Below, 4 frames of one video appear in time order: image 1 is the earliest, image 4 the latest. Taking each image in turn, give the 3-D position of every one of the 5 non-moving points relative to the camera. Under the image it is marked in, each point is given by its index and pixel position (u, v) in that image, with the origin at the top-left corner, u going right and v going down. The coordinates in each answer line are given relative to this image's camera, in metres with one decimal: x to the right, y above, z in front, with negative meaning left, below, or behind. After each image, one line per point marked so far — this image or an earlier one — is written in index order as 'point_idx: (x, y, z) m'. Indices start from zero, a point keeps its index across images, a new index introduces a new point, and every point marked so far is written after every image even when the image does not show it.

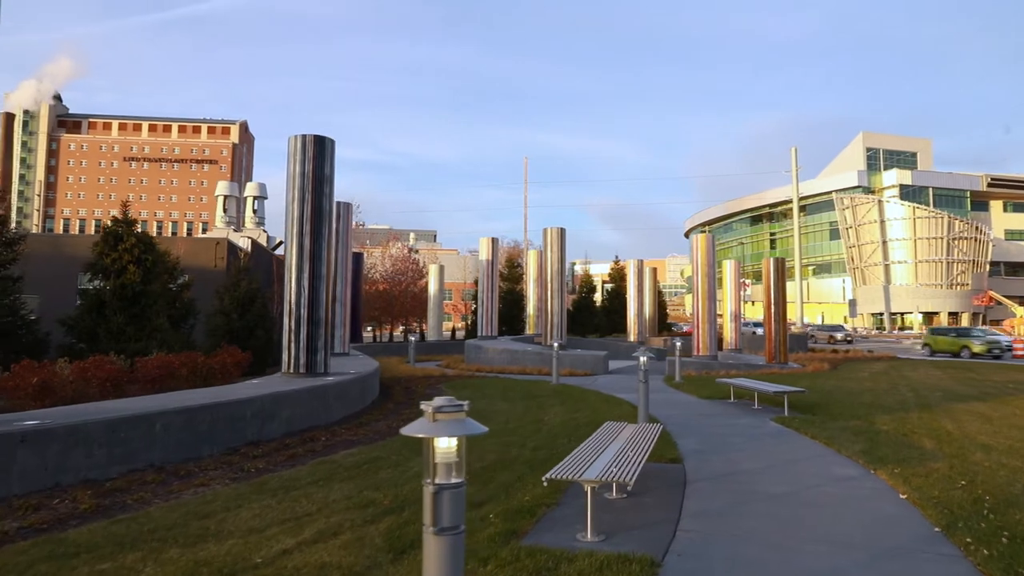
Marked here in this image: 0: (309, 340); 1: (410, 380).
0: (-3.5, -0.9, +12.5) m
1: (-2.8, -2.5, +19.9) m
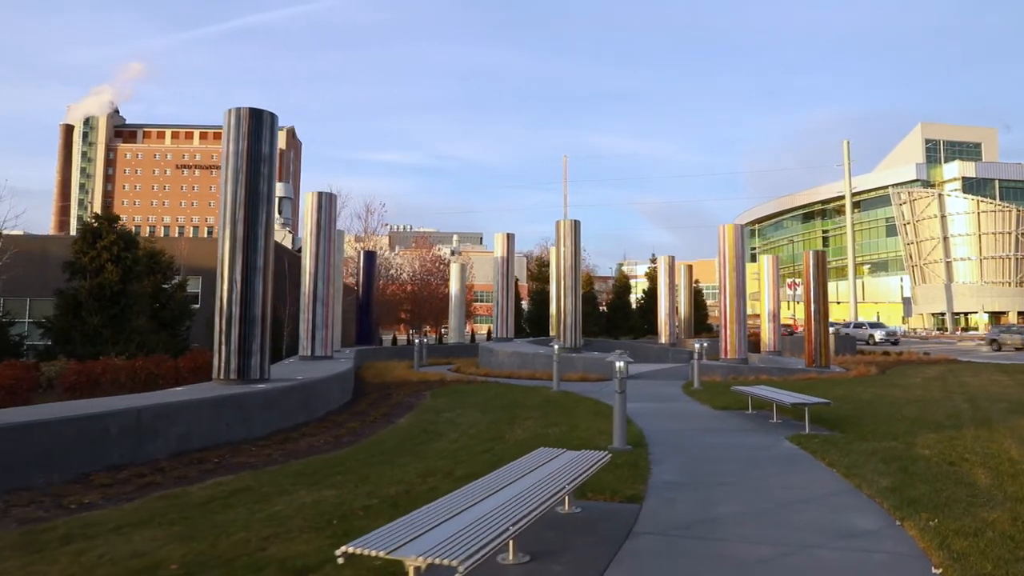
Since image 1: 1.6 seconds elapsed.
0: (-4.1, -0.8, +10.8) m
1: (-2.8, -2.5, +18.1) m
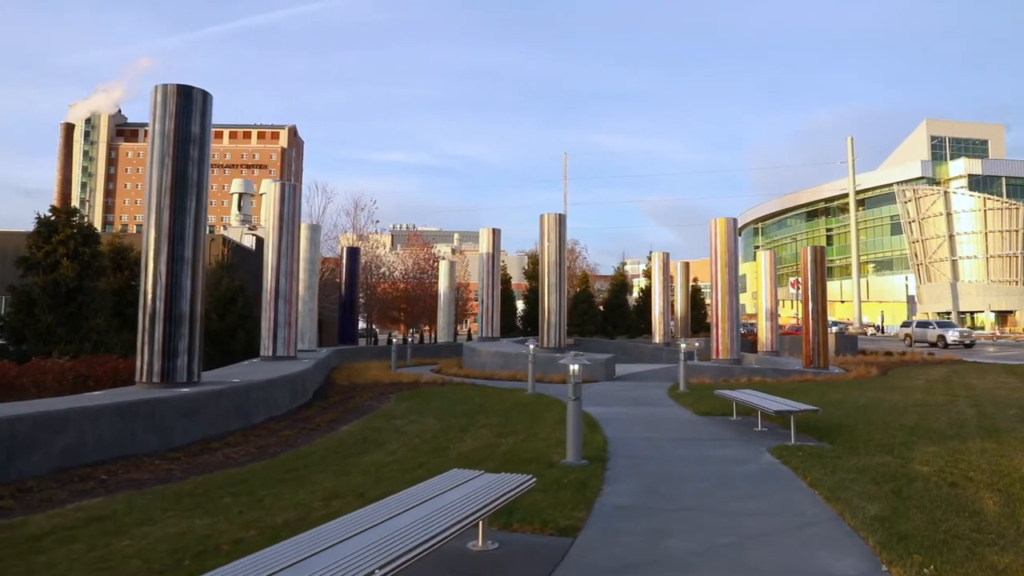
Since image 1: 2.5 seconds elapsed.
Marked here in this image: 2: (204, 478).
0: (-4.7, -0.7, +9.8) m
1: (-3.4, -2.4, +17.1) m
2: (-2.9, -1.8, +6.8) m
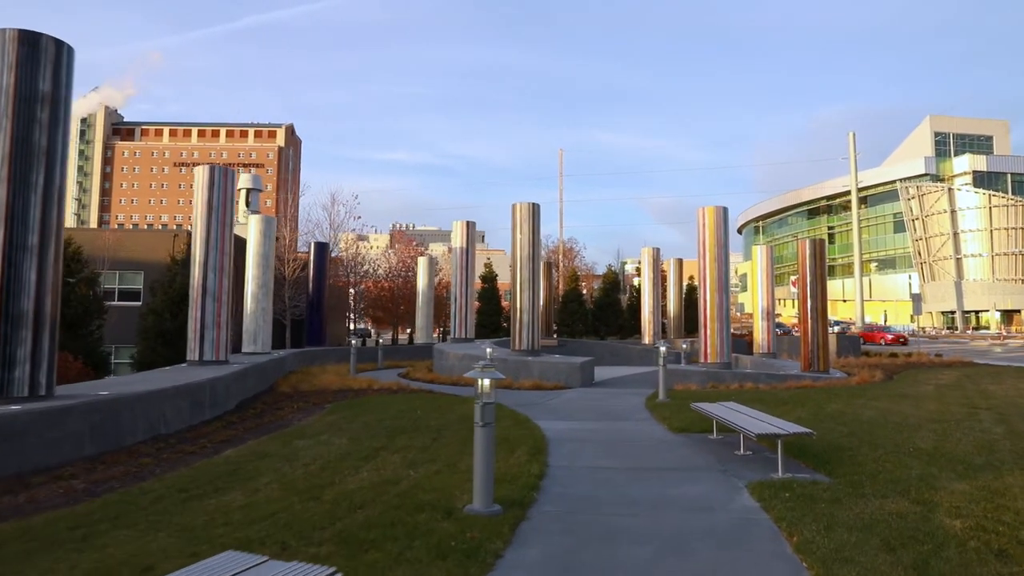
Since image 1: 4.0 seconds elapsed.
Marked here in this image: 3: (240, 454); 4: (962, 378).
0: (-5.6, -0.7, +7.9) m
1: (-4.3, -2.3, +15.2) m
2: (-3.8, -1.7, +4.9) m
3: (-3.0, -1.9, +8.2) m
4: (+12.0, -2.4, +19.2) m
